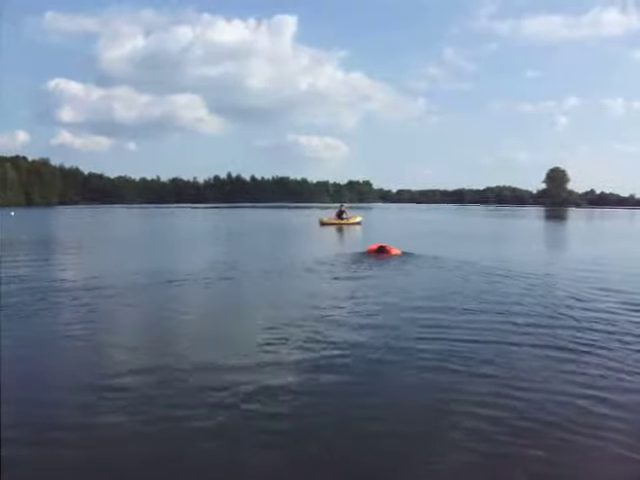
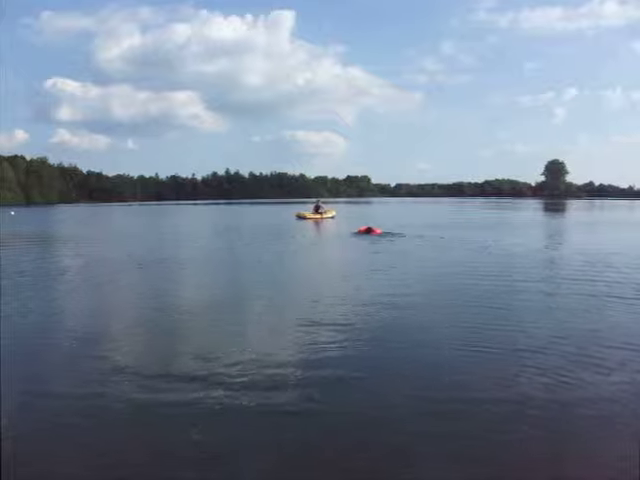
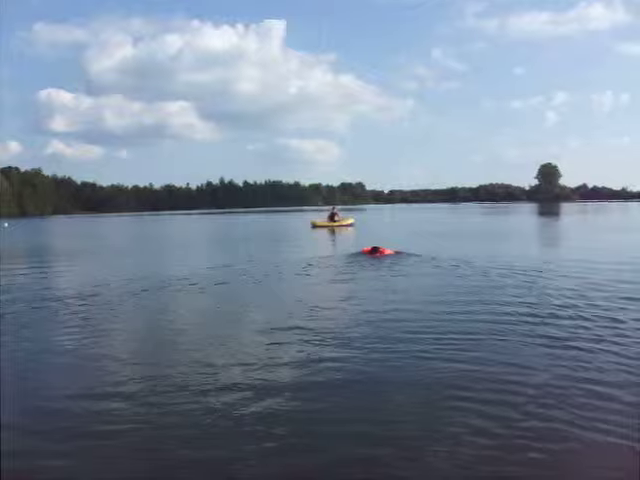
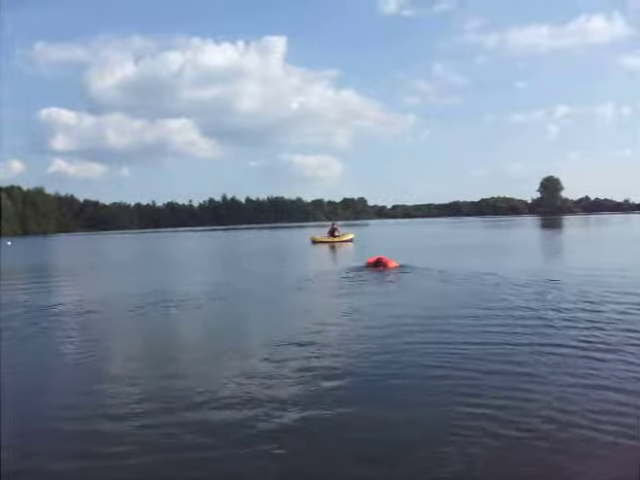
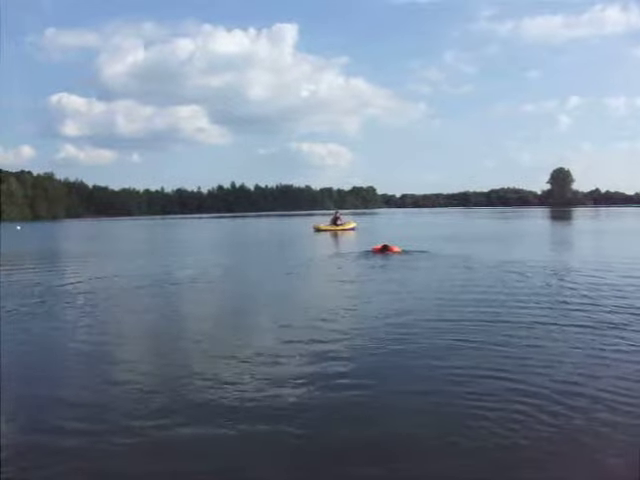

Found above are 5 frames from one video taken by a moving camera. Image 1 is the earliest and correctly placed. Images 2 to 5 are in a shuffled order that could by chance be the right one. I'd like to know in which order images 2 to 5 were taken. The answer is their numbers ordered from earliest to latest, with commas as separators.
3, 4, 5, 2
